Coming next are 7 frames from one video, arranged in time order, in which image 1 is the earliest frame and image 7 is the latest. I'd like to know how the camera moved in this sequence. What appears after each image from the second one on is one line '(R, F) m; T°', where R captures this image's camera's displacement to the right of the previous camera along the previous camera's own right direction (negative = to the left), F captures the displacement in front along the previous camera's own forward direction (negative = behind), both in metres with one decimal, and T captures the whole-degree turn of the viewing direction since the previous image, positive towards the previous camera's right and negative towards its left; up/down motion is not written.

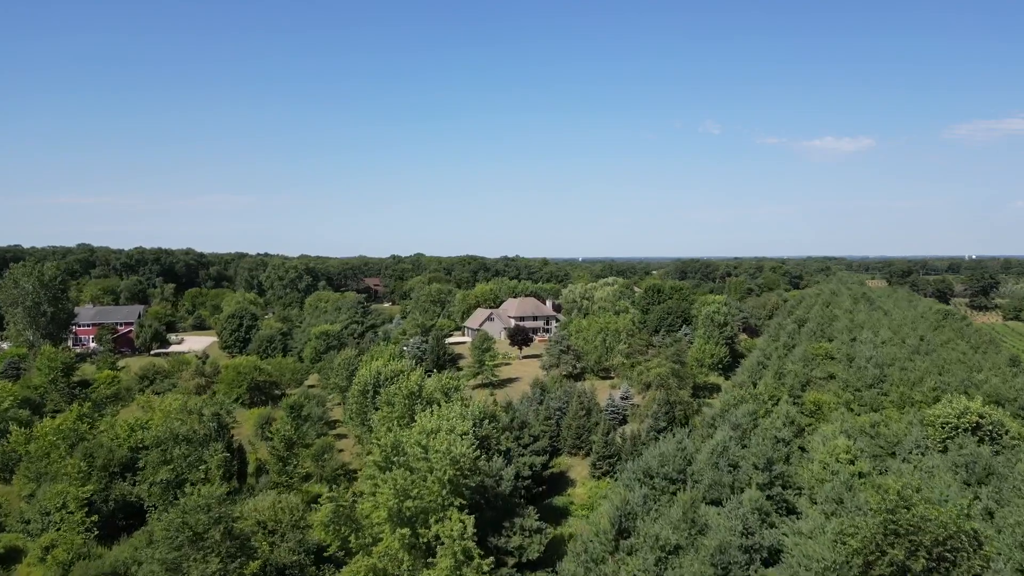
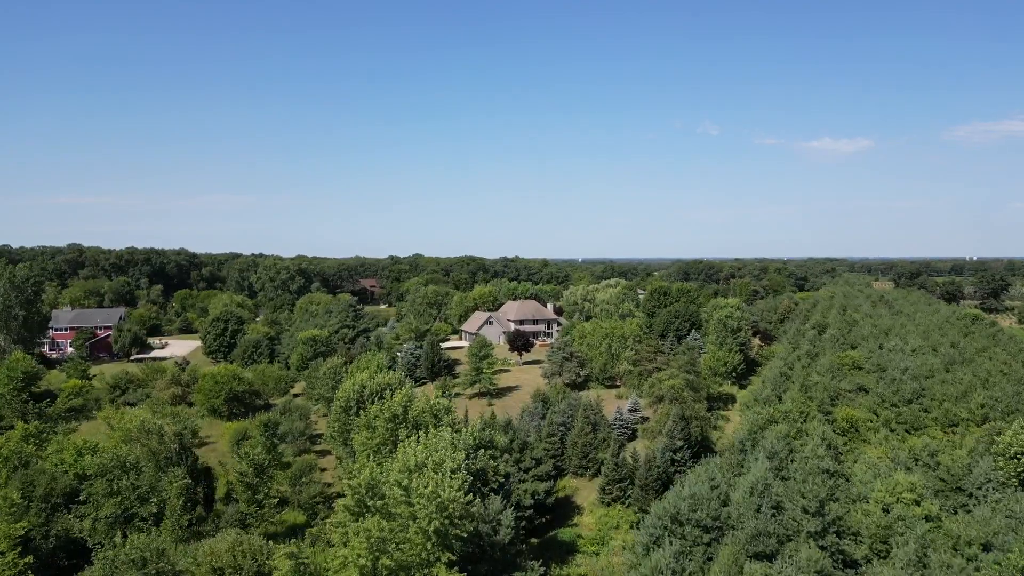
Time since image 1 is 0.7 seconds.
(0.0, +3.8) m; 0°
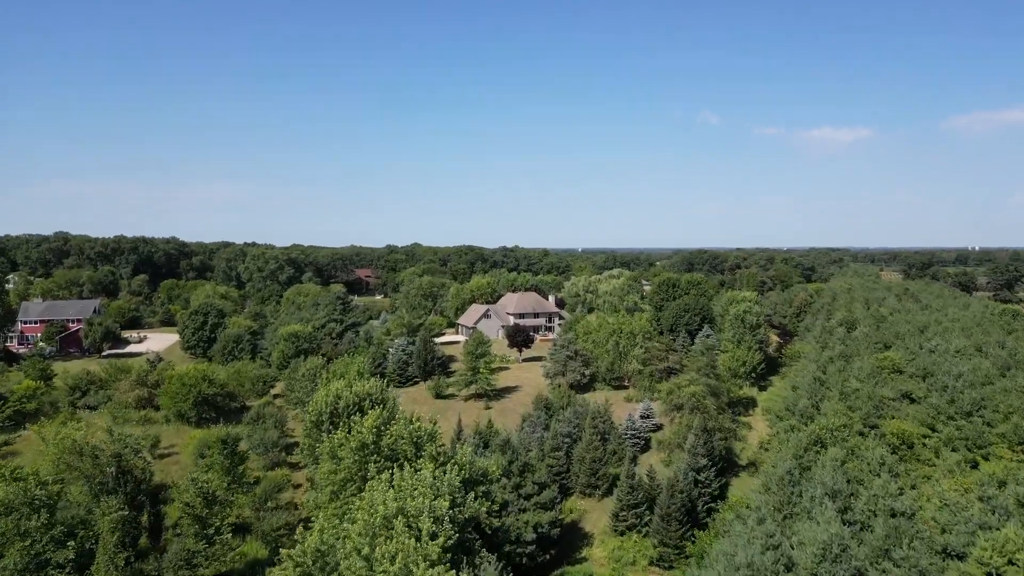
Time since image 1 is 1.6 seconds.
(0.0, +4.8) m; 0°
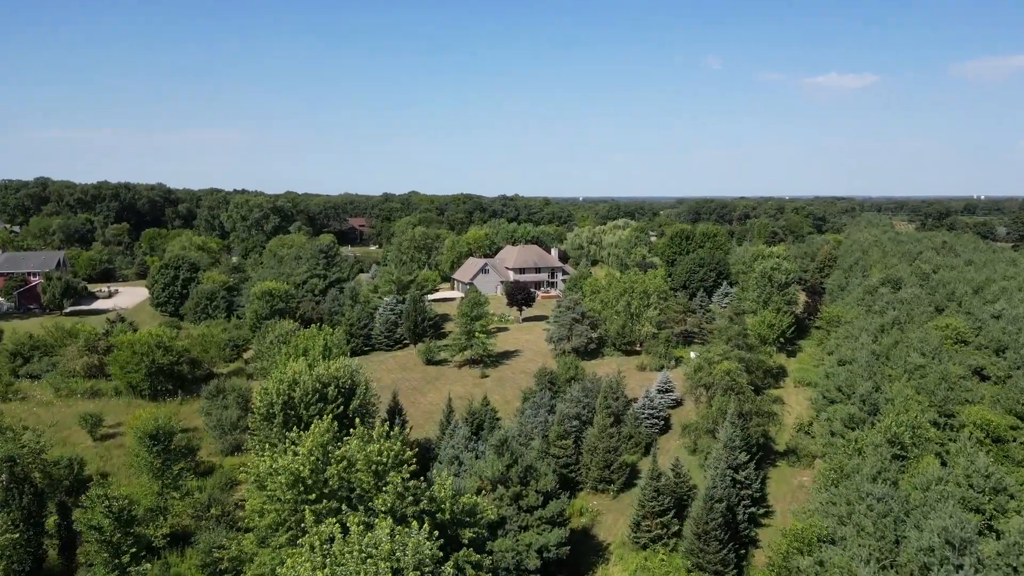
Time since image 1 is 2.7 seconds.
(0.0, +5.9) m; 0°
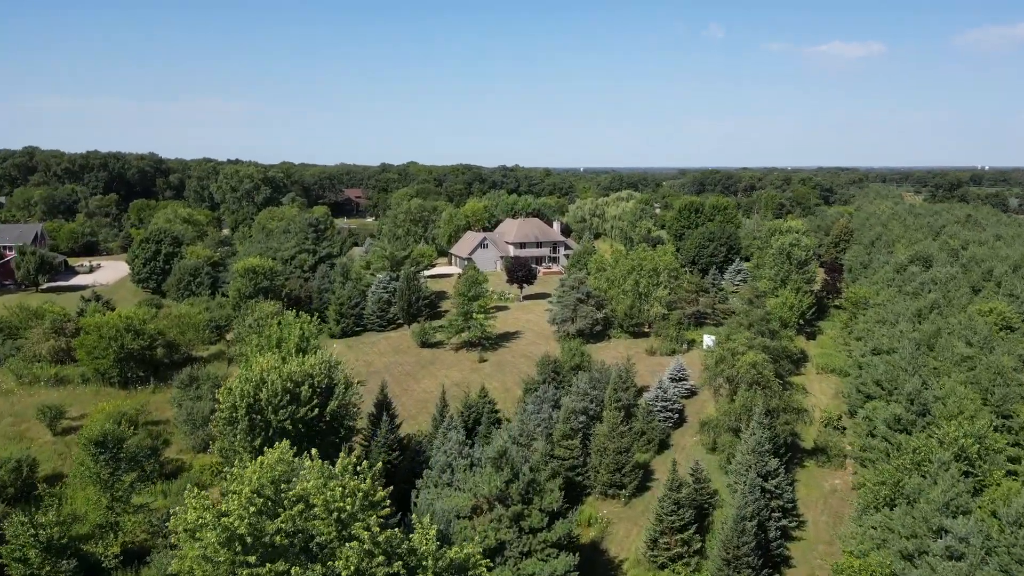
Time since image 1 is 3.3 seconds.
(0.0, +3.2) m; 0°
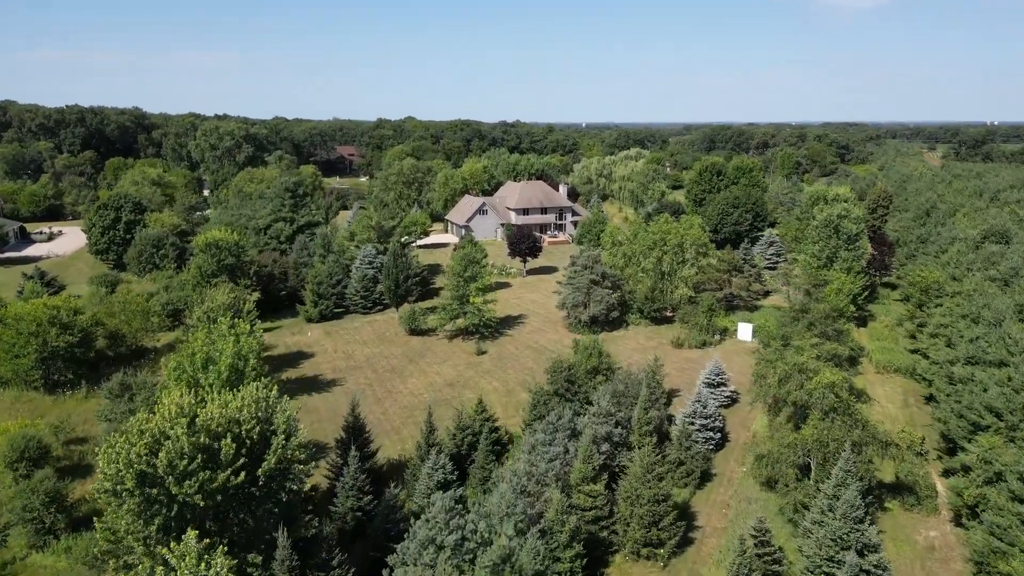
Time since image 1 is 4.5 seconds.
(-0.1, +6.2) m; 0°
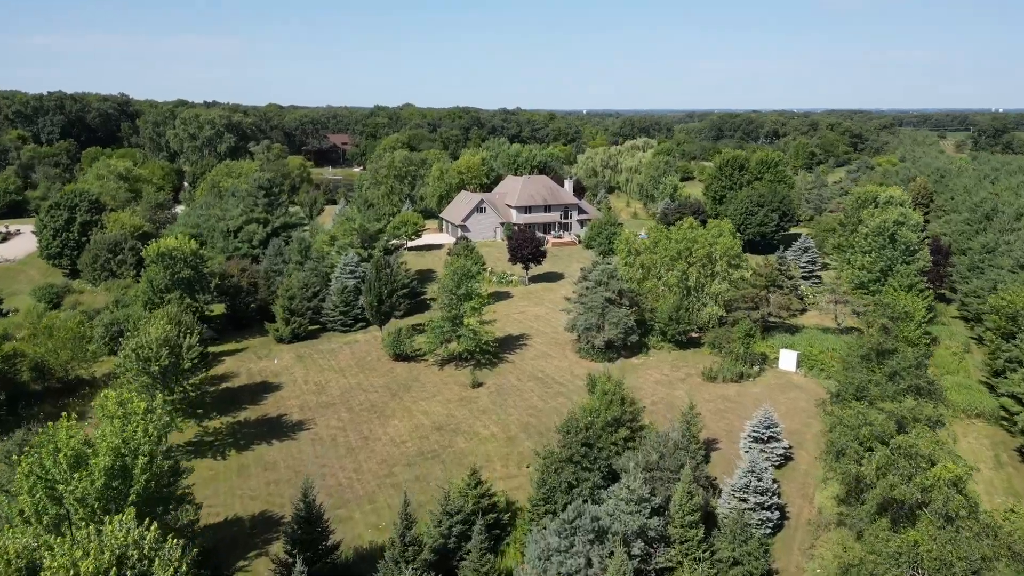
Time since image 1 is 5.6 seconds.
(-0.1, +5.5) m; 0°
